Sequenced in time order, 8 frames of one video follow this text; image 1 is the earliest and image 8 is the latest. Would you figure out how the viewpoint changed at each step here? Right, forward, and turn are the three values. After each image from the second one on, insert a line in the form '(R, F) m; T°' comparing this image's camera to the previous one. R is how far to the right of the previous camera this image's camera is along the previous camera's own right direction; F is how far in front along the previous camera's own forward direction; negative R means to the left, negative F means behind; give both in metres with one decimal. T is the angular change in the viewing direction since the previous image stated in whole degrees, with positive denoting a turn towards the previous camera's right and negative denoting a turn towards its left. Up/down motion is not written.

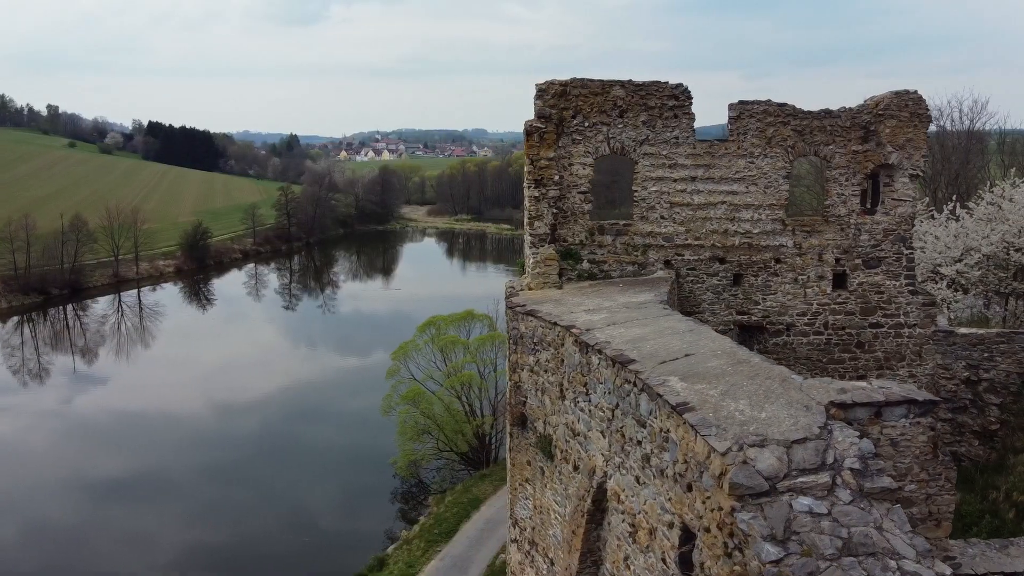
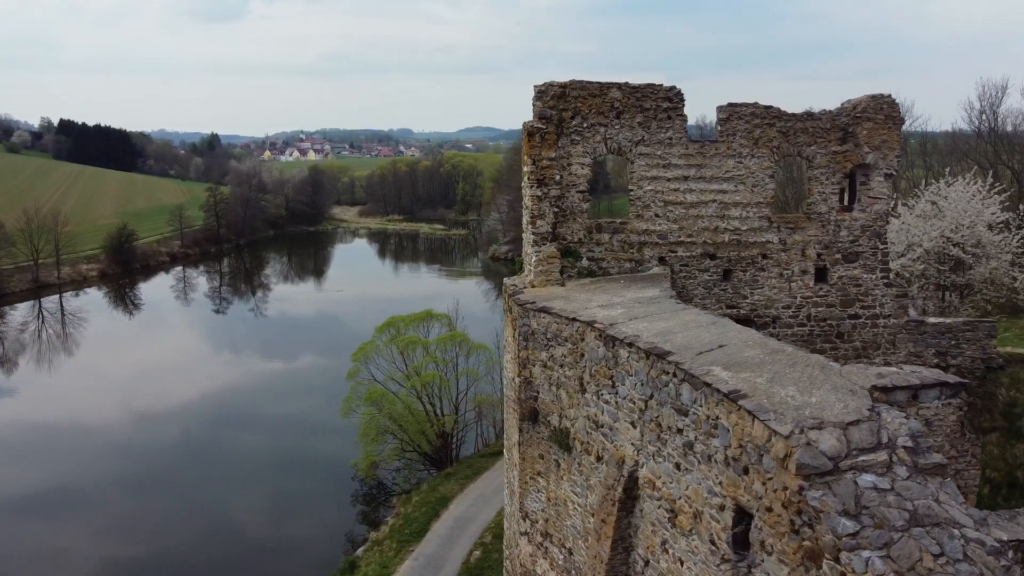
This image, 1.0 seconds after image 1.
(-0.7, -0.1) m; +5°
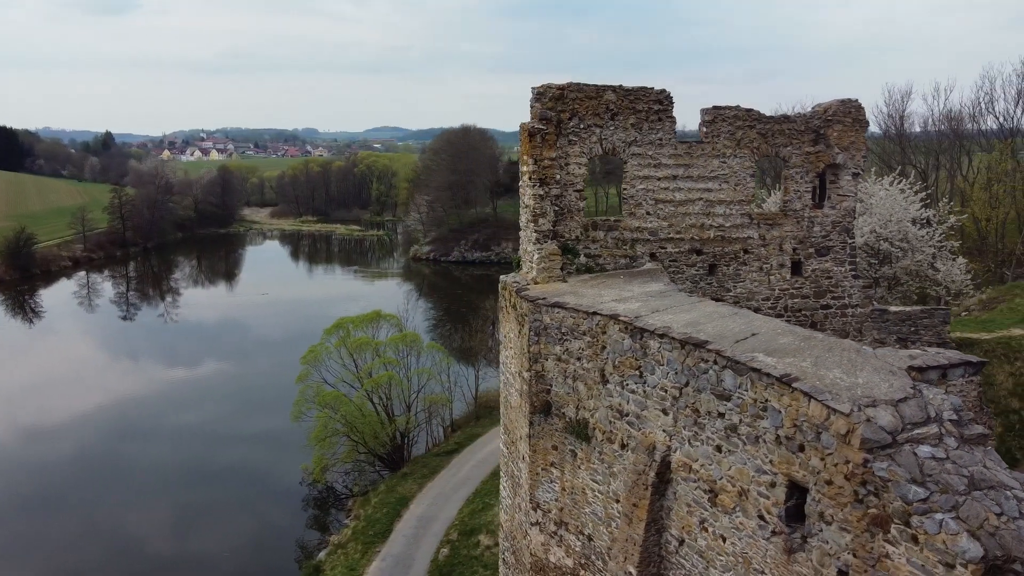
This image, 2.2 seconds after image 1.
(-0.9, -0.1) m; +6°
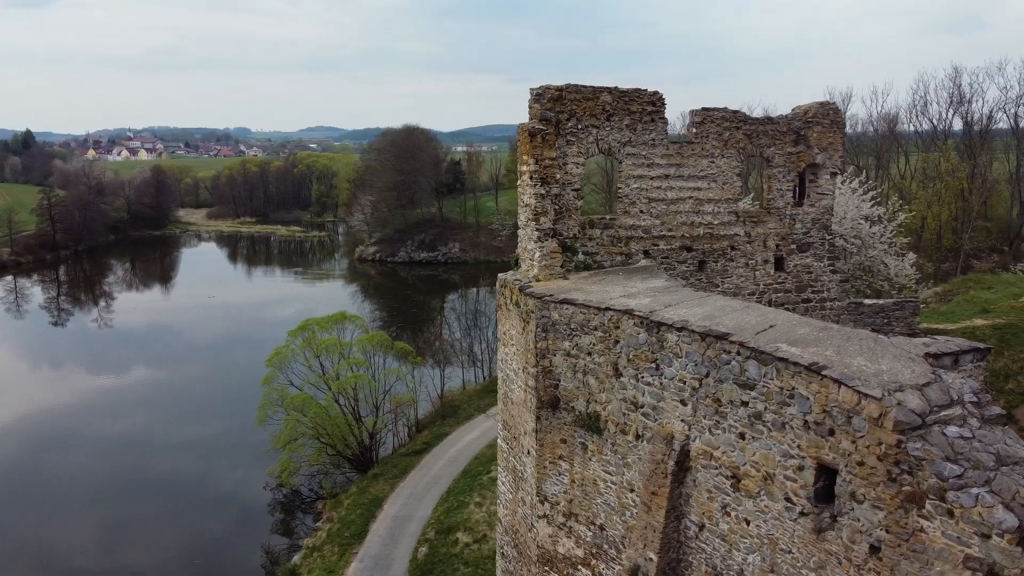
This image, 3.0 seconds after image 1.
(-0.6, -0.1) m; +4°
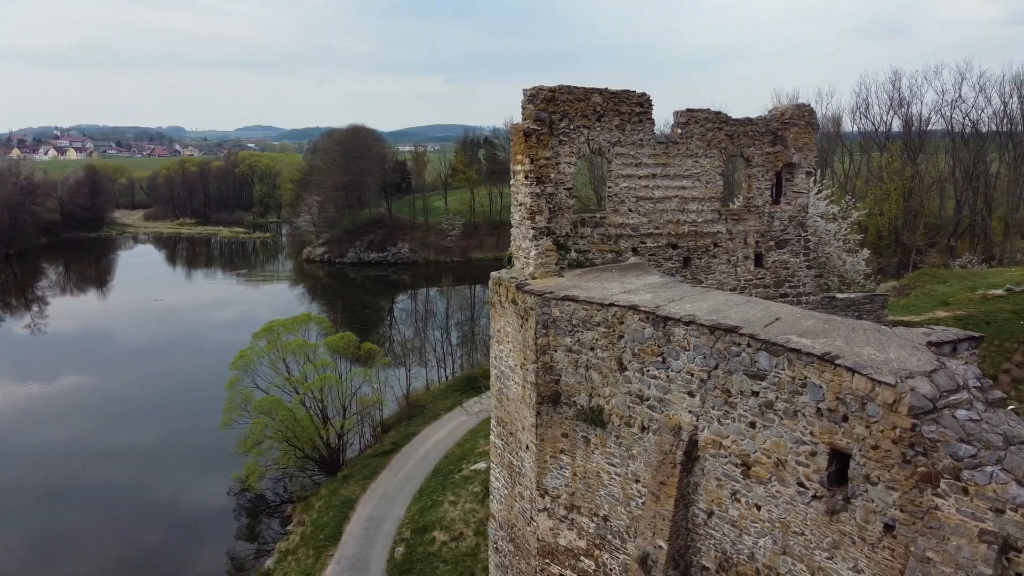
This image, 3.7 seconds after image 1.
(-0.5, -0.1) m; +4°
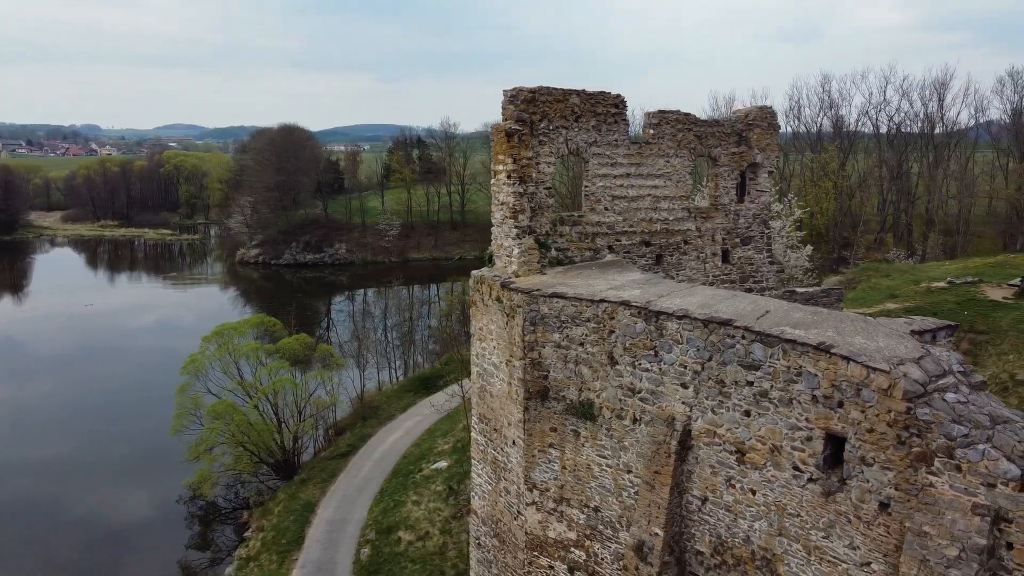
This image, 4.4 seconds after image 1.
(-0.5, -0.1) m; +5°
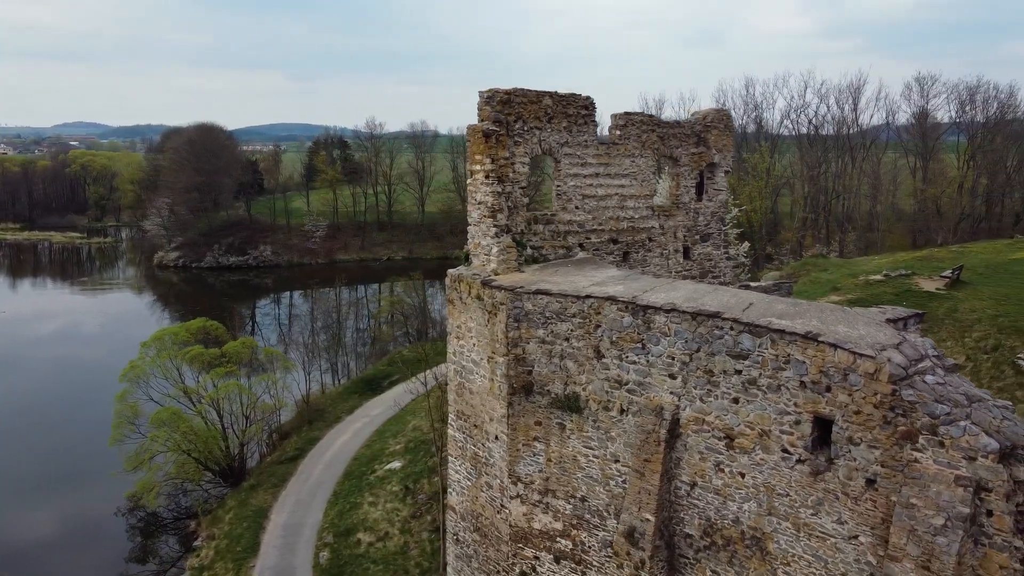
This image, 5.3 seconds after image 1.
(-0.6, -0.1) m; +6°
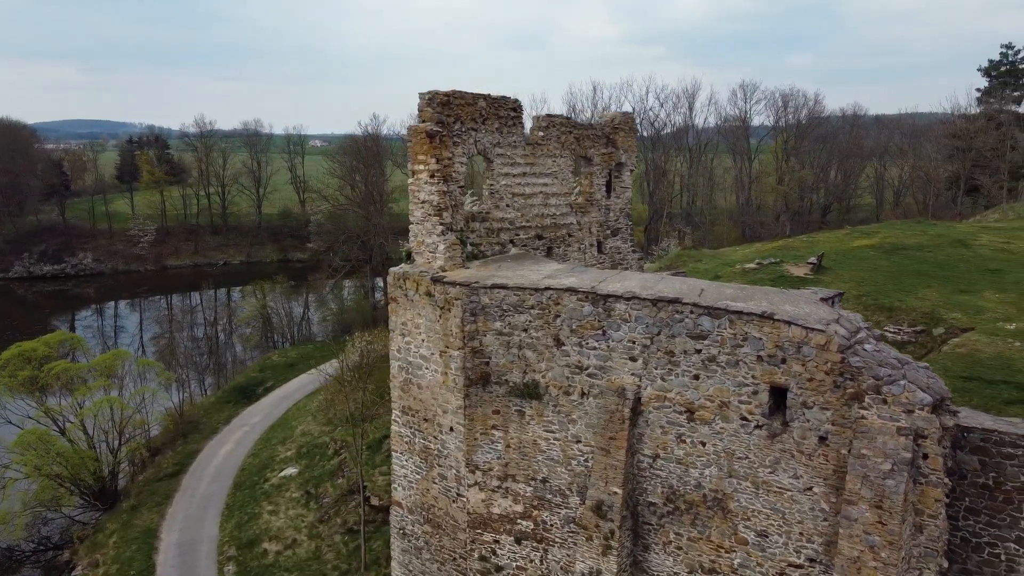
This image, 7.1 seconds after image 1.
(-1.2, -0.2) m; +12°
